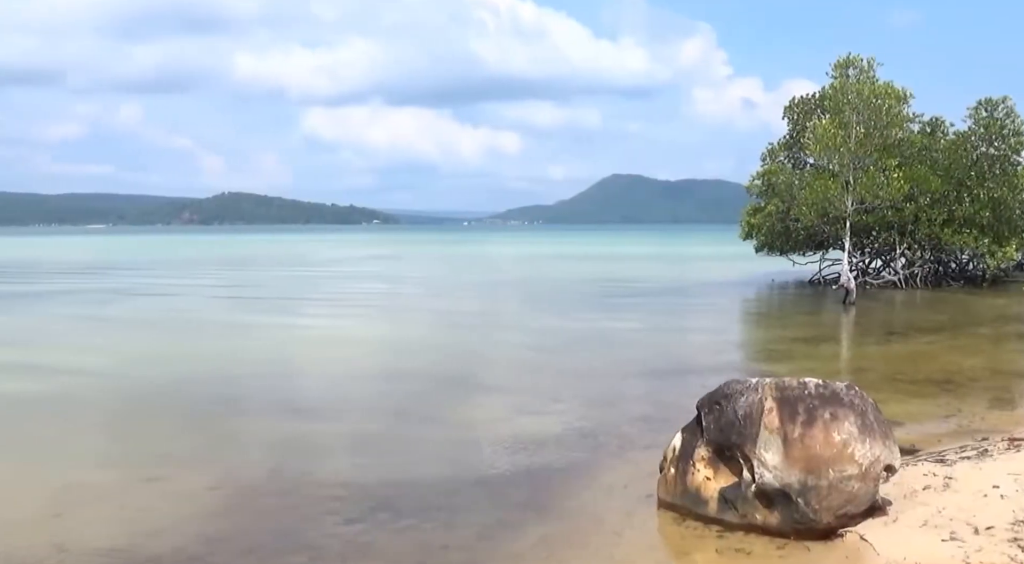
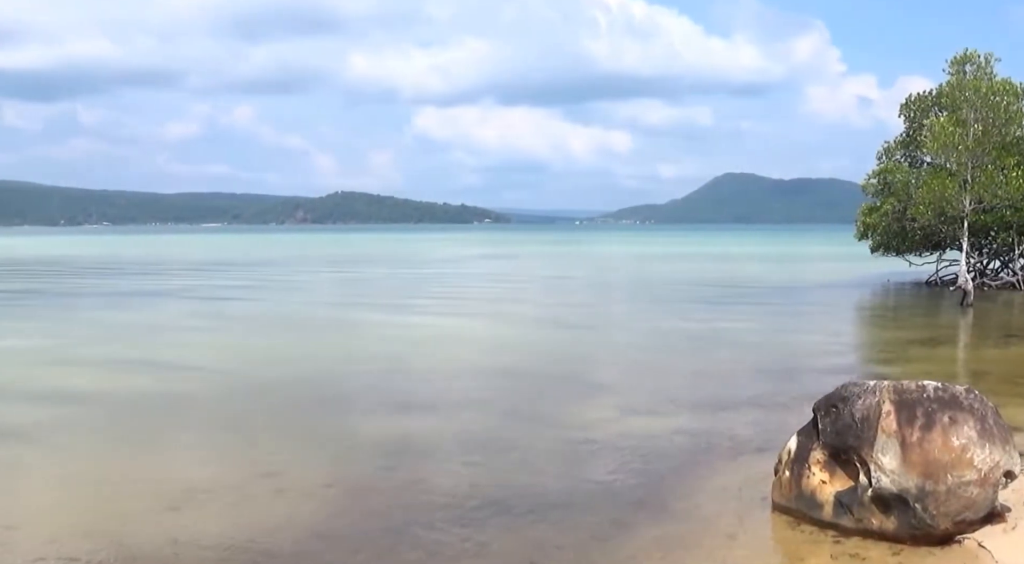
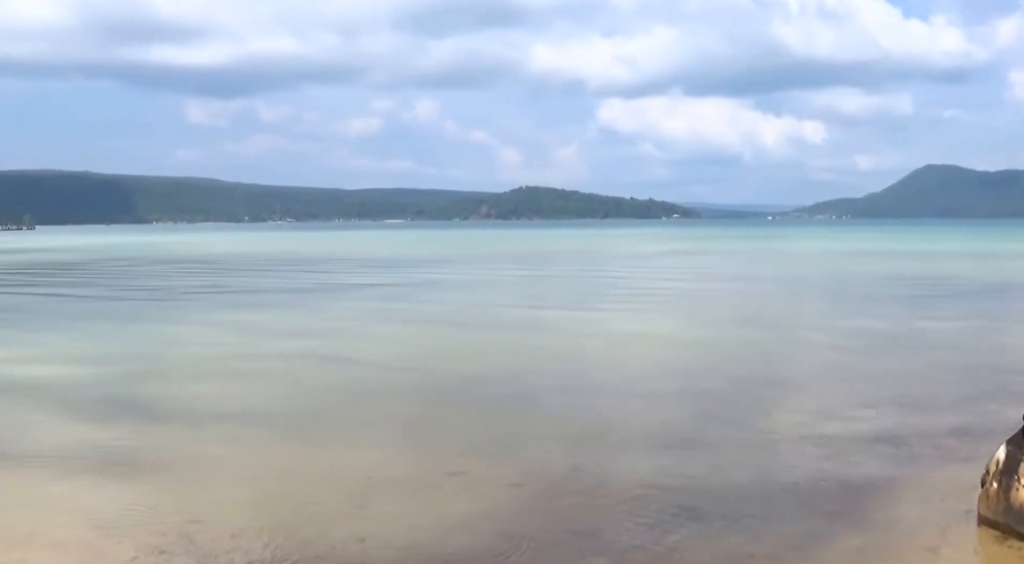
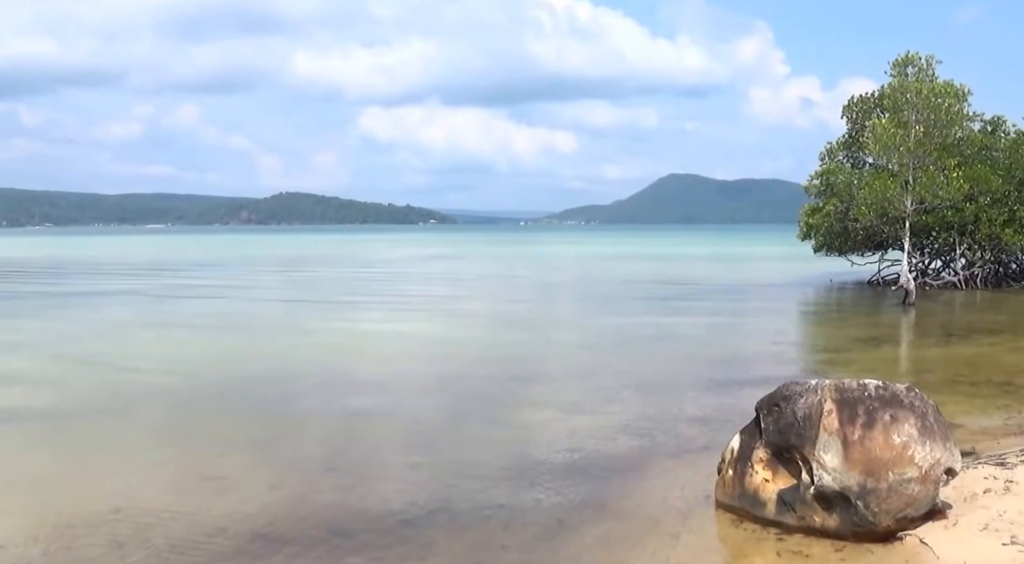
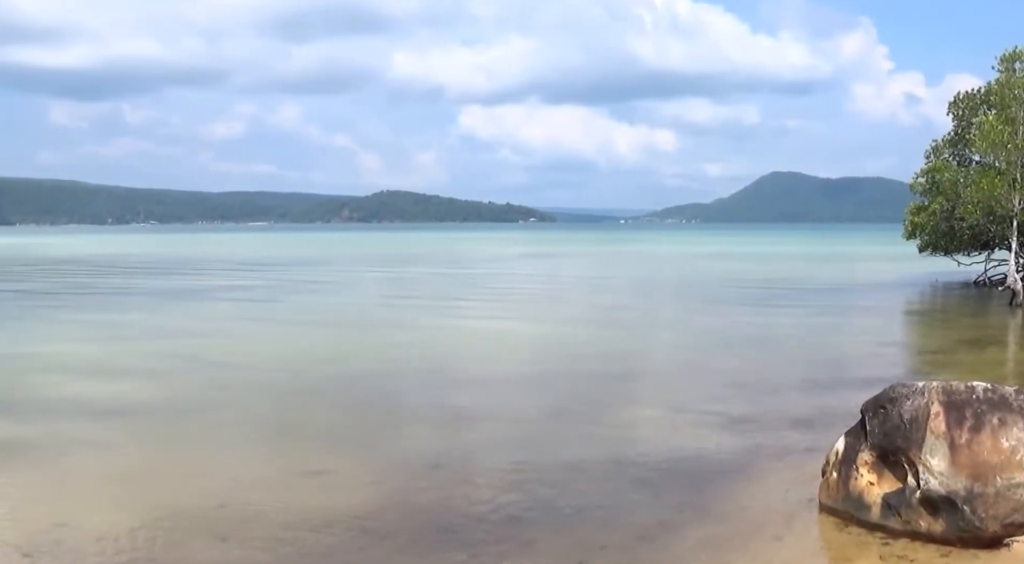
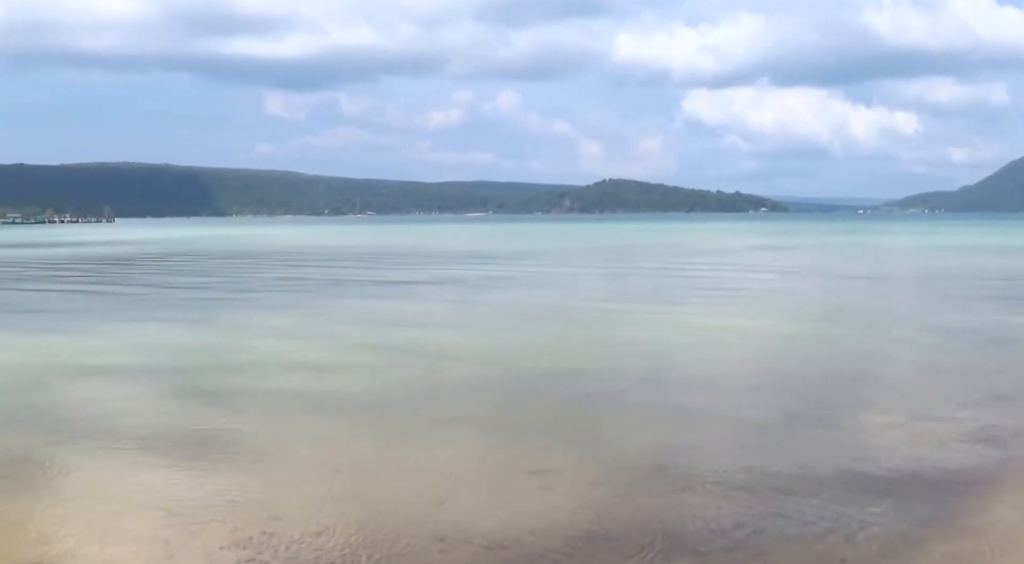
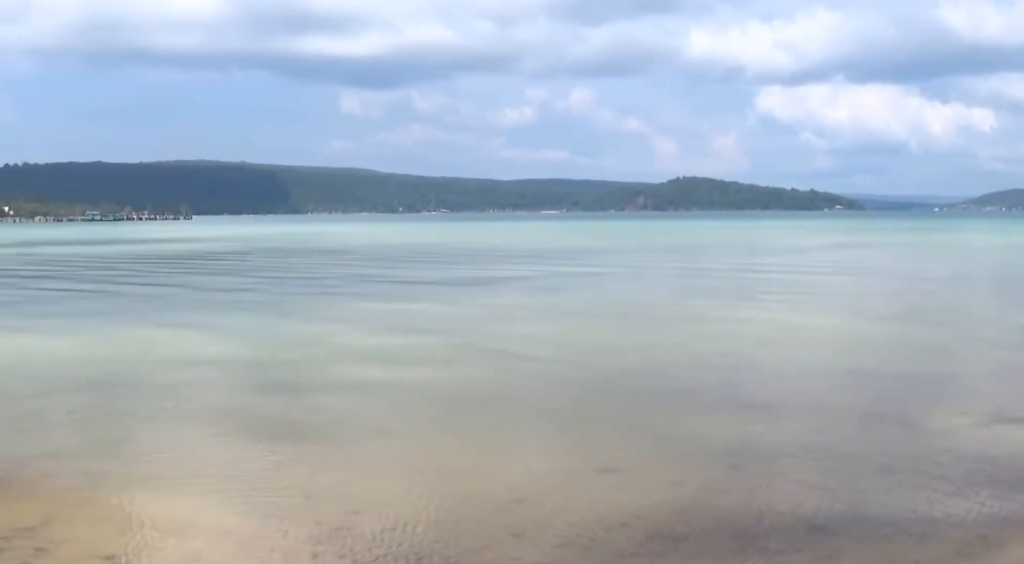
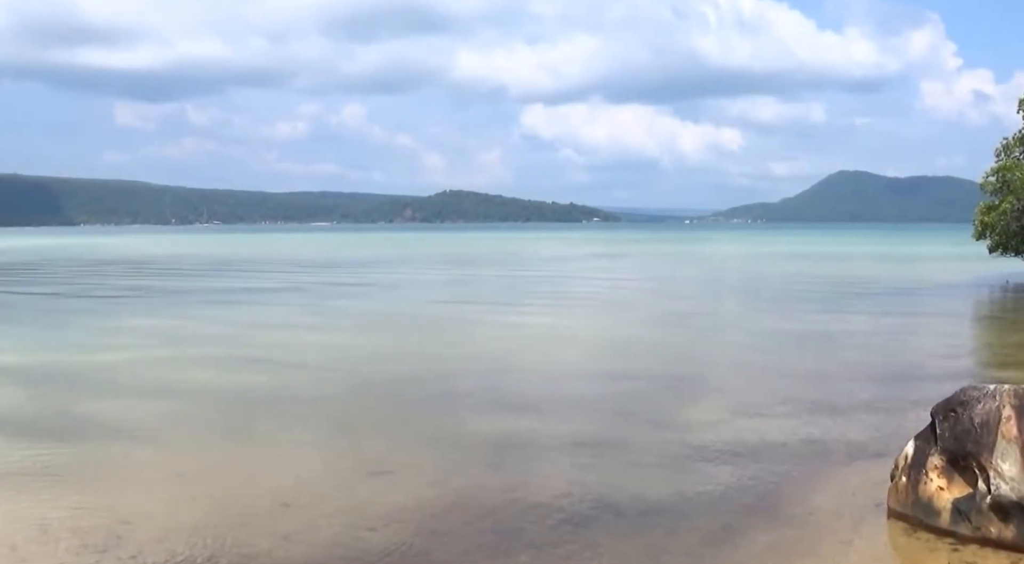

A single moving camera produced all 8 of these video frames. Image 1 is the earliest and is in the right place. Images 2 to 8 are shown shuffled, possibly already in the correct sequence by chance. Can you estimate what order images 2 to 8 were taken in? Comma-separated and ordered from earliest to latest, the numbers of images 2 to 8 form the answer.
4, 2, 5, 8, 3, 6, 7
